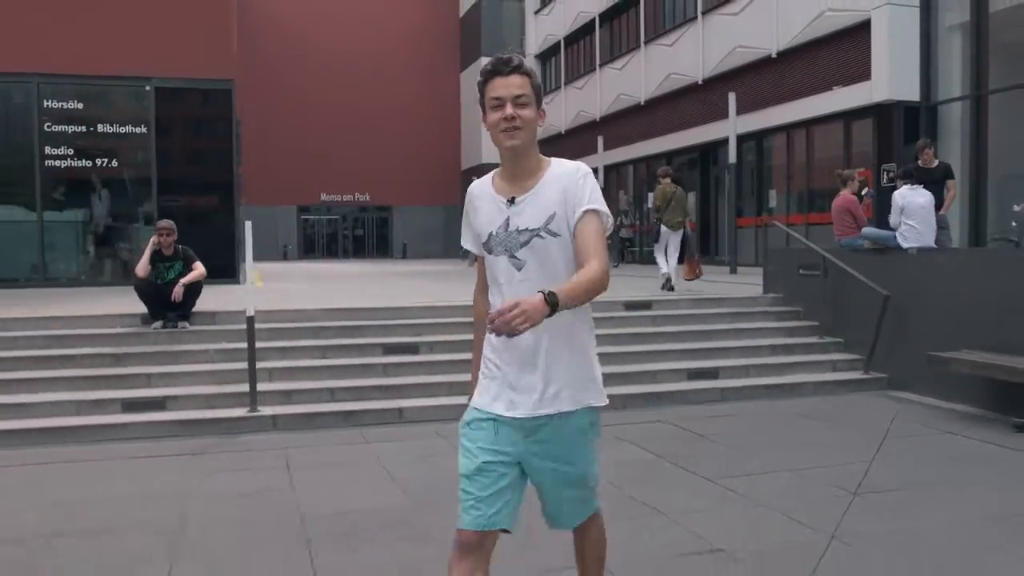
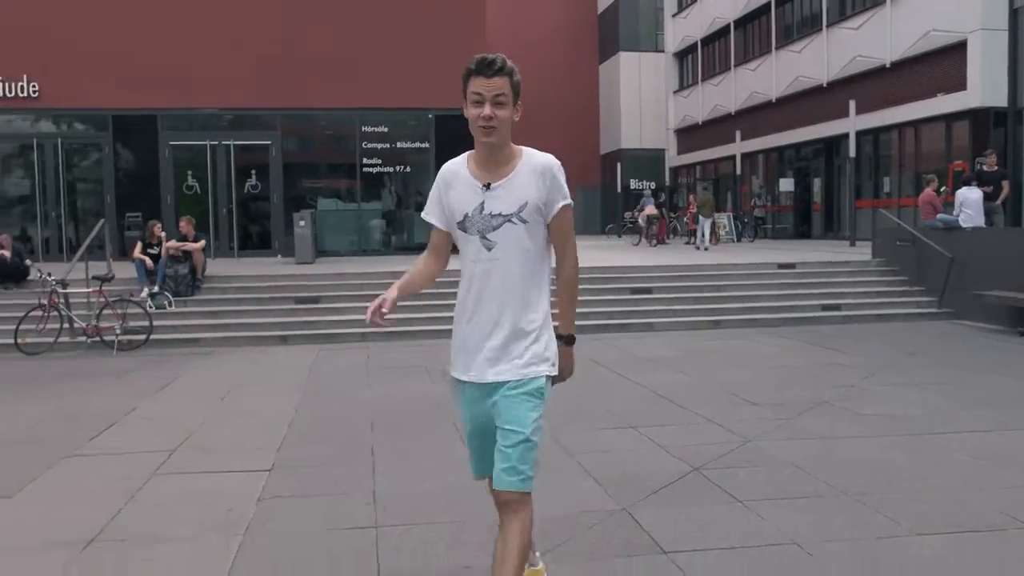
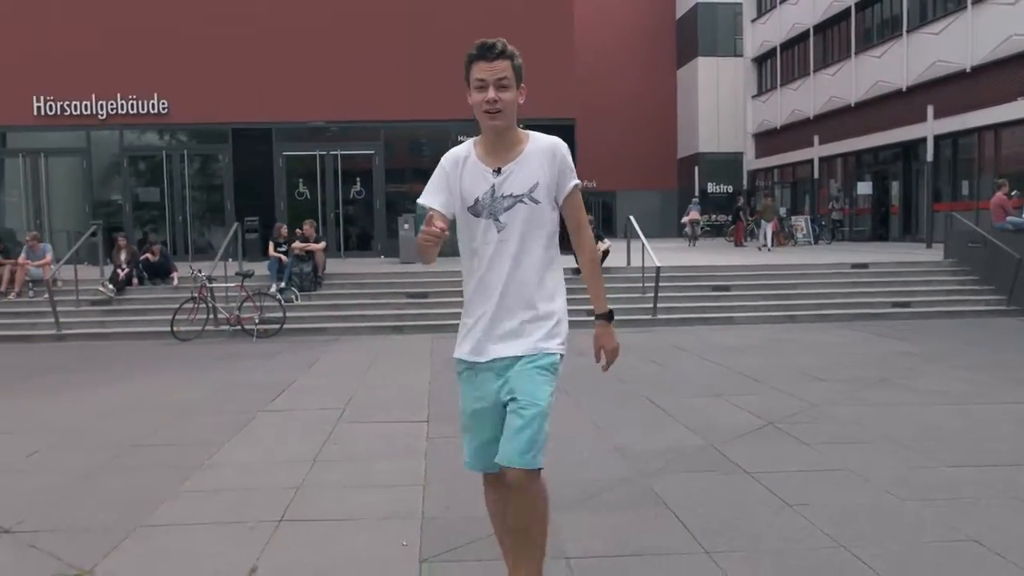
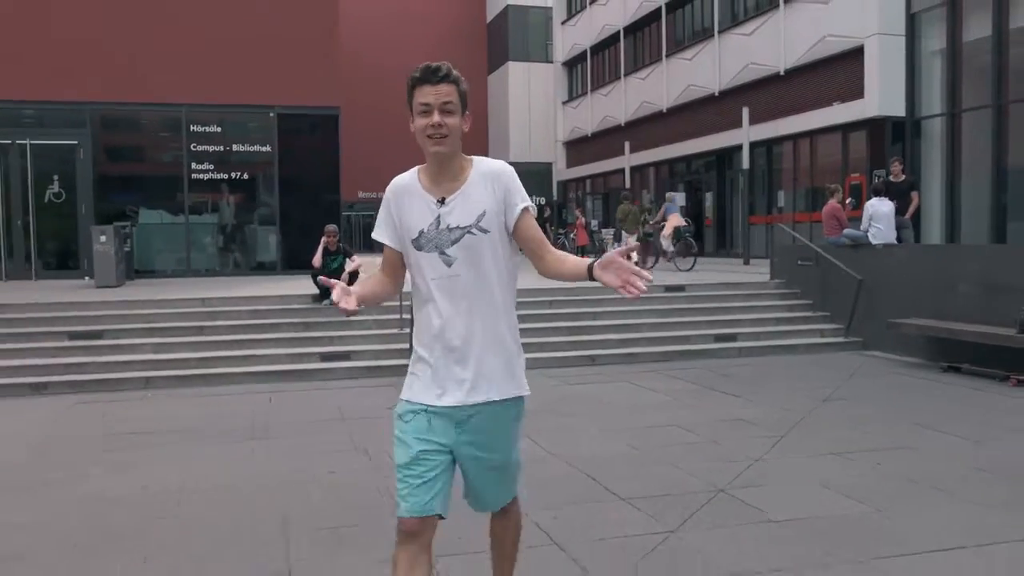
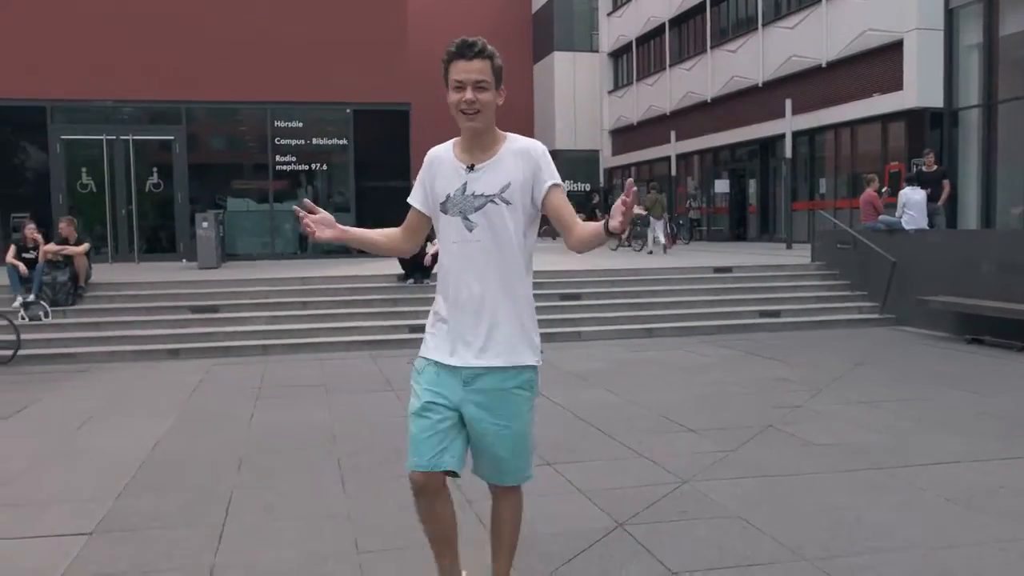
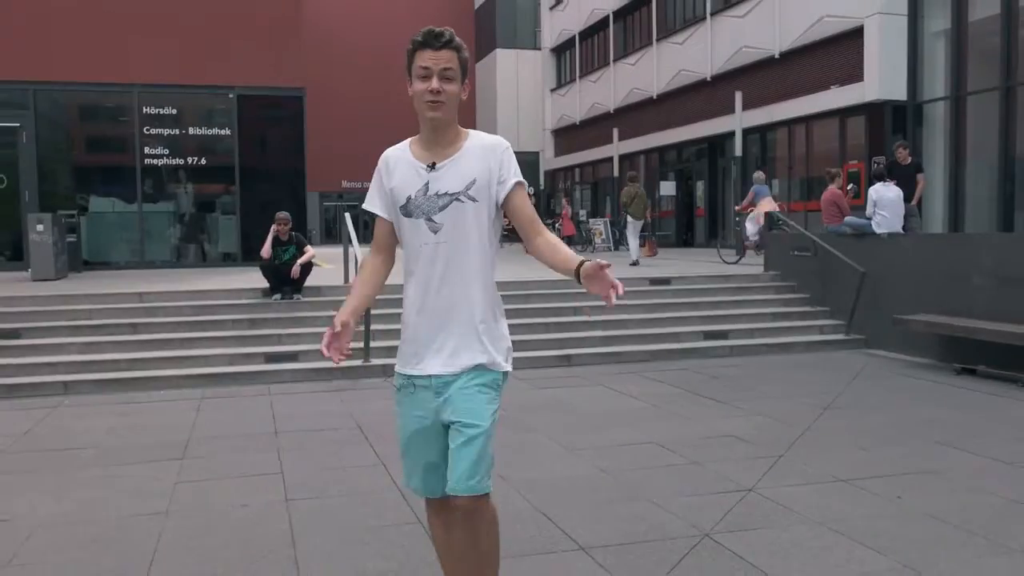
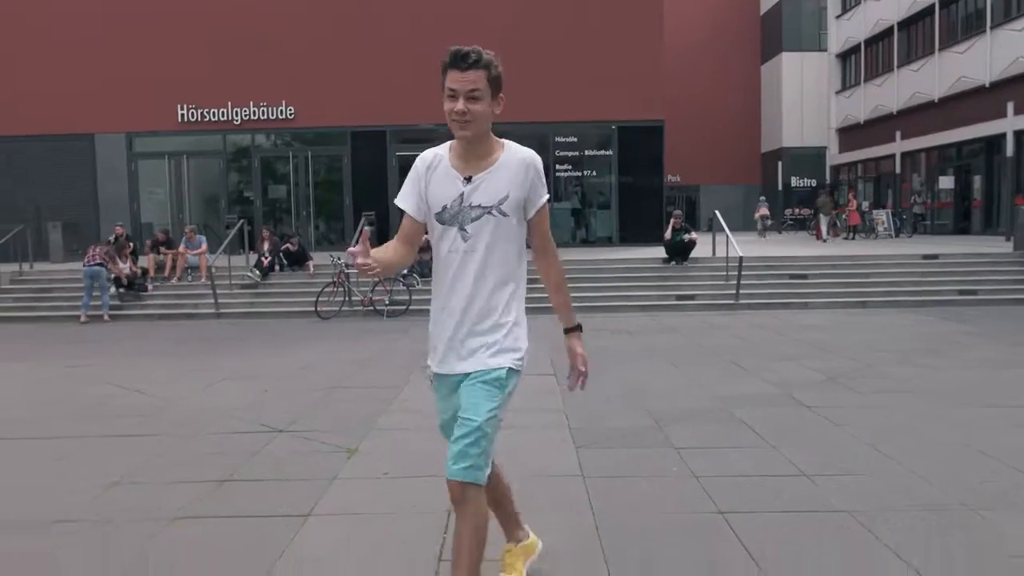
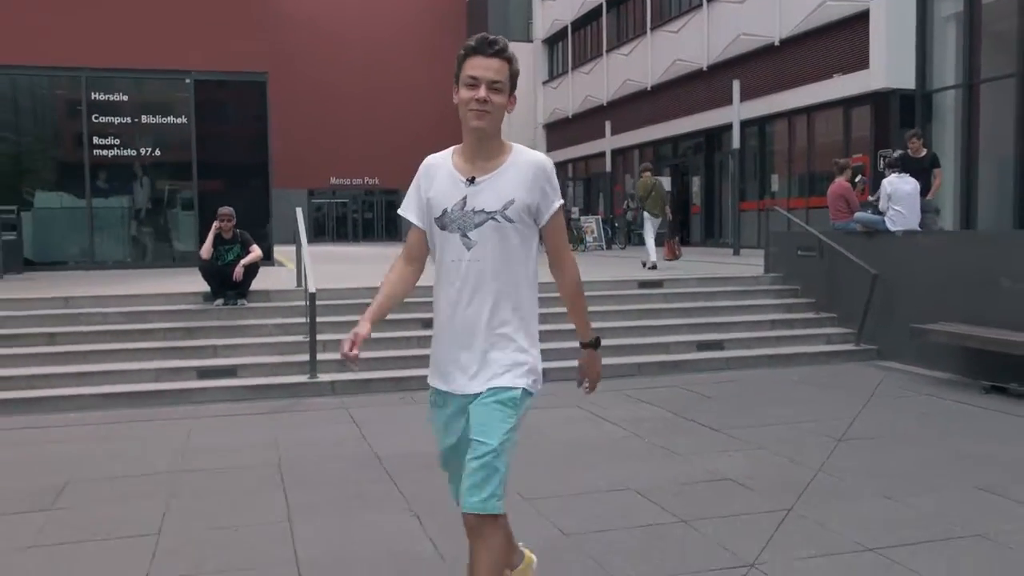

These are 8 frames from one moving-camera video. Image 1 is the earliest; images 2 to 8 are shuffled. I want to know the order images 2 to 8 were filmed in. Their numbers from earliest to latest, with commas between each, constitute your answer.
8, 6, 4, 5, 2, 3, 7
